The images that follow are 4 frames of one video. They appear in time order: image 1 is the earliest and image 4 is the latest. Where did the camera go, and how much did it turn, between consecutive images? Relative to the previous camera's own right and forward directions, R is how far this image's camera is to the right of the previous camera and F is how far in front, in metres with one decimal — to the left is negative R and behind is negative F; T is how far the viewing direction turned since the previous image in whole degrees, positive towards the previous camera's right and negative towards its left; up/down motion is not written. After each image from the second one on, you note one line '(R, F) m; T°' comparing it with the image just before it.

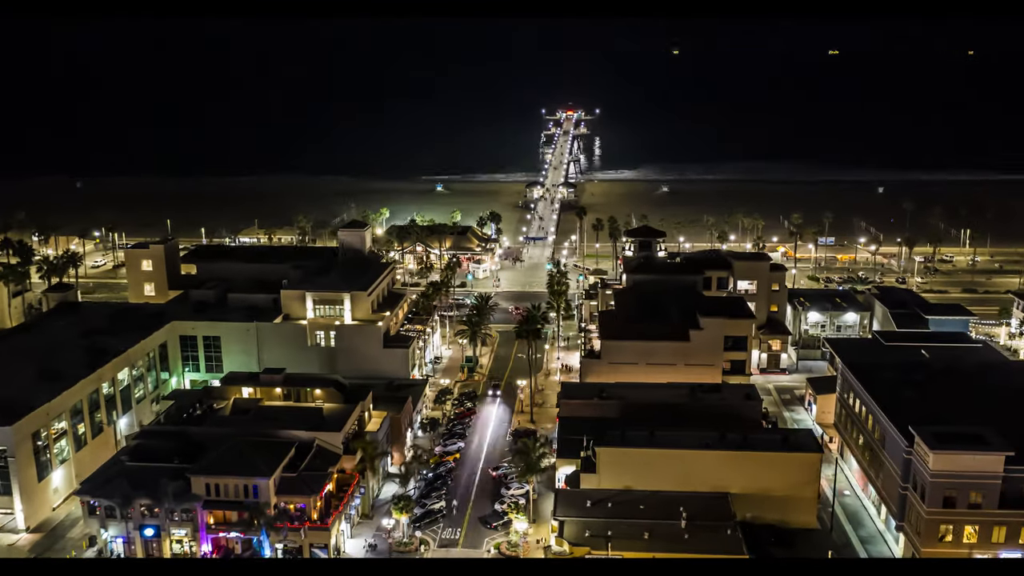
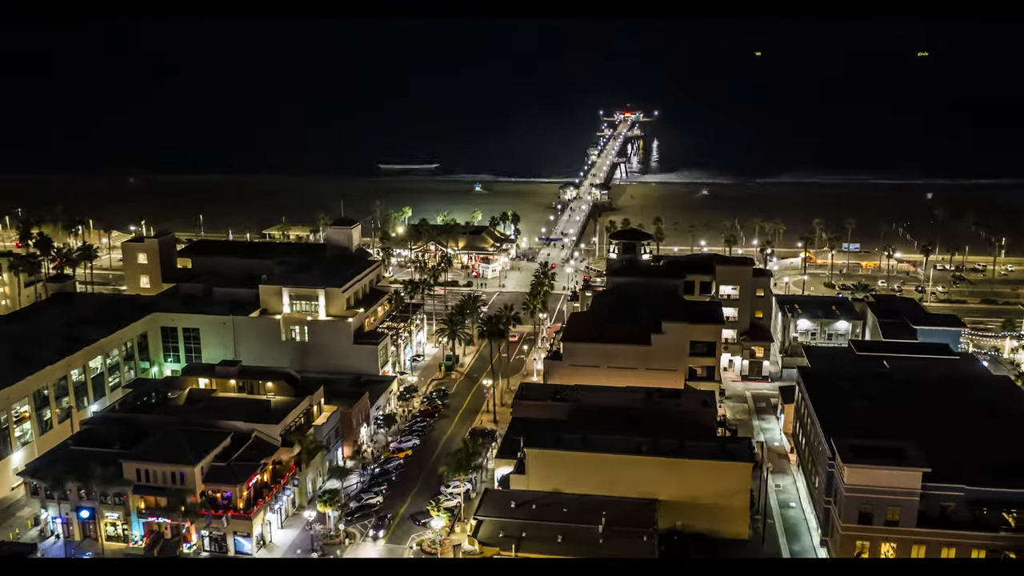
(+2.9, +0.1) m; -5°
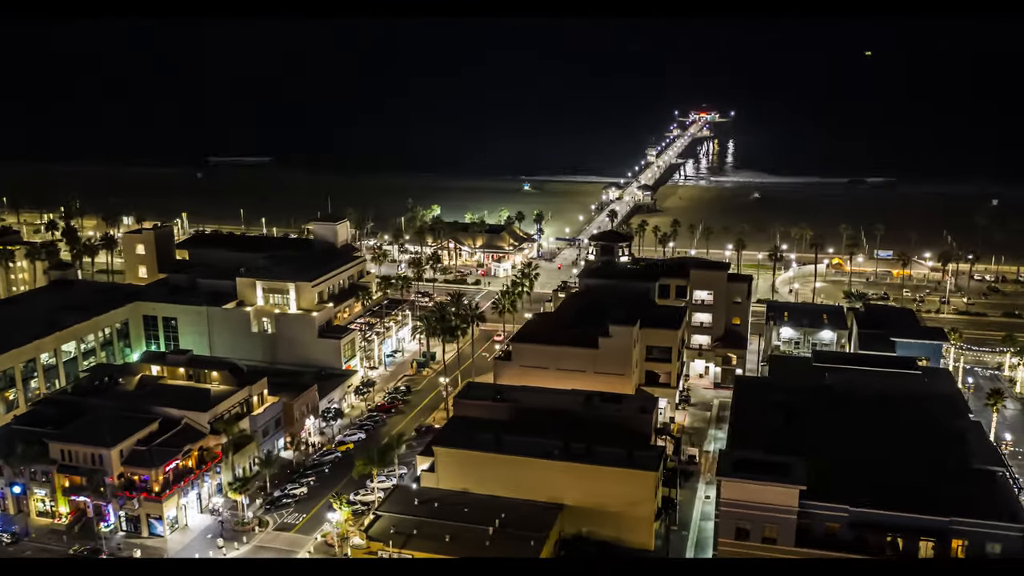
(+3.7, +0.2) m; -6°
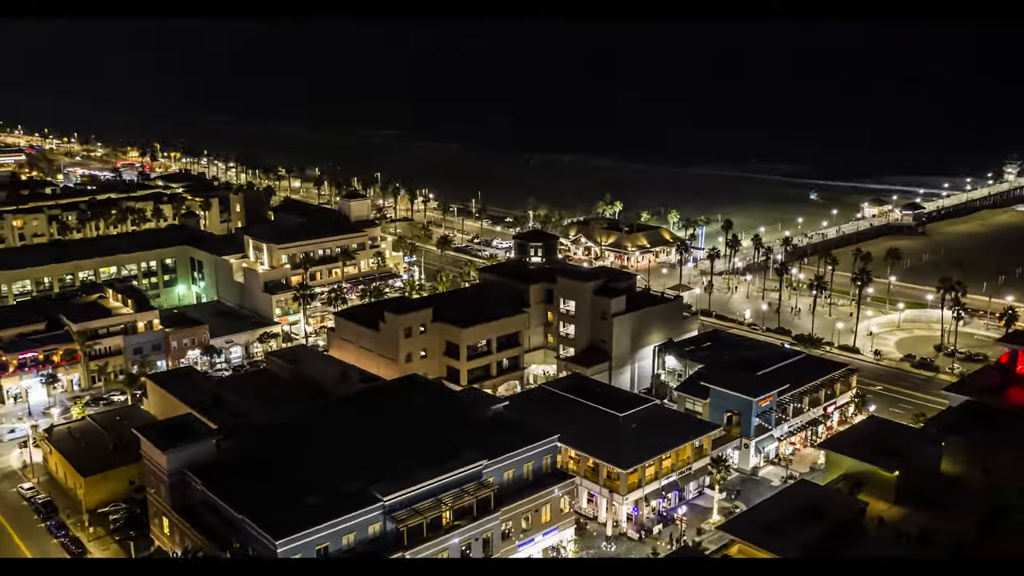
(+17.3, +4.3) m; -32°
